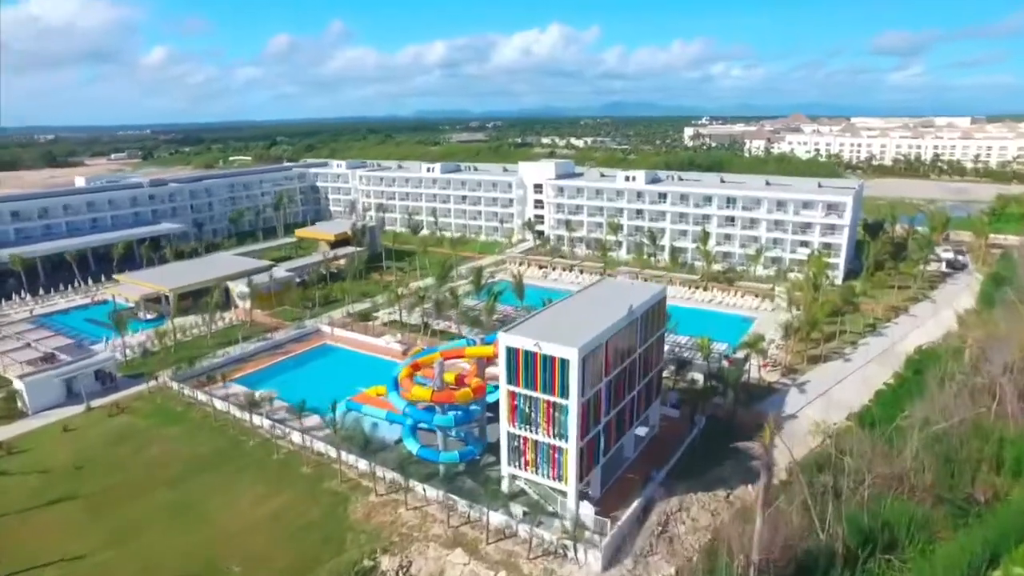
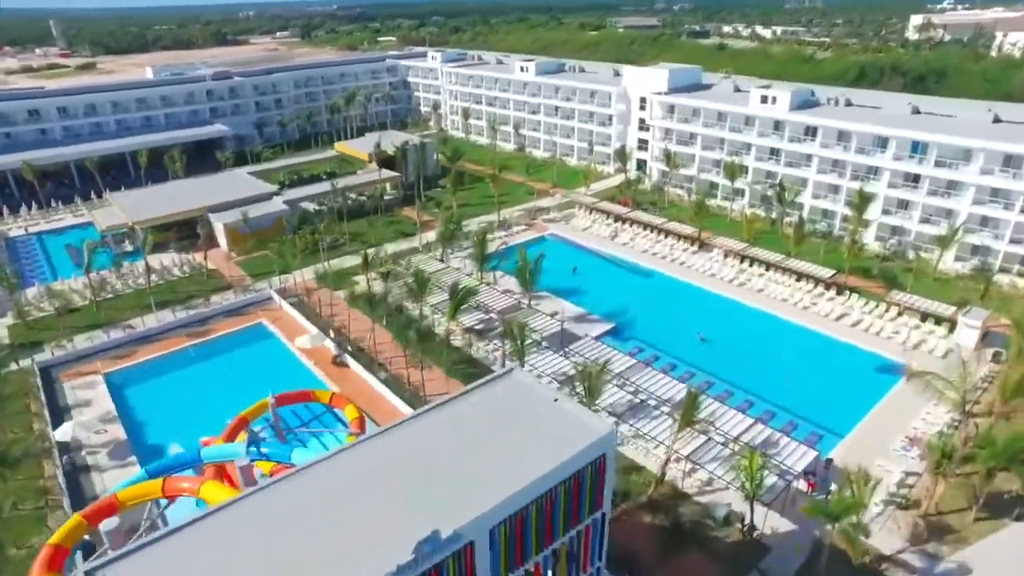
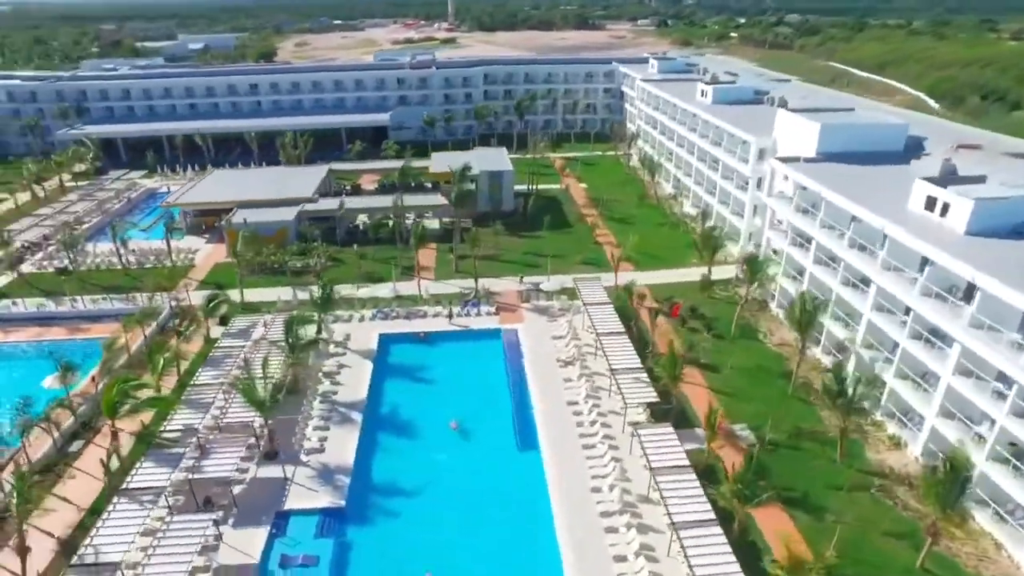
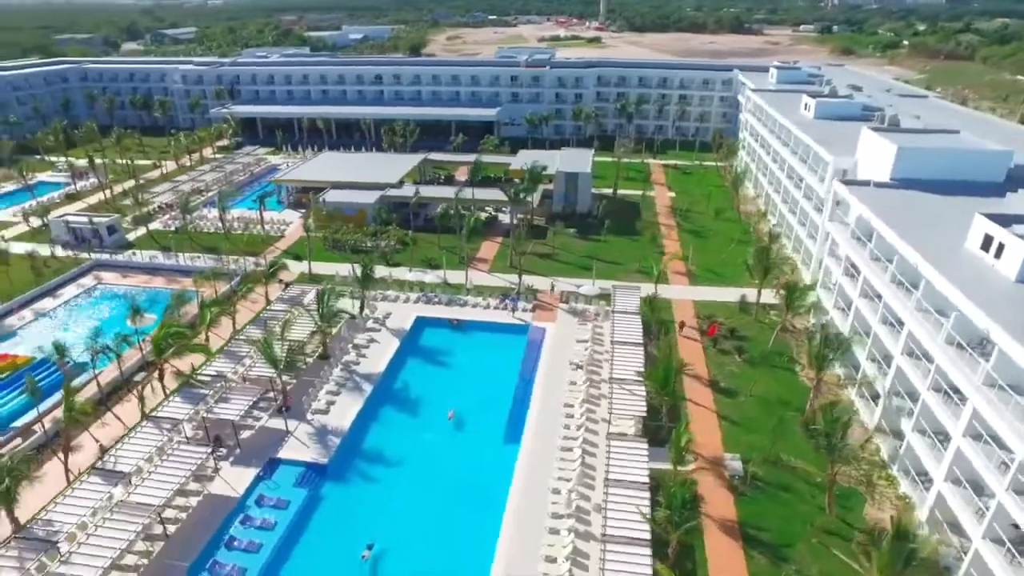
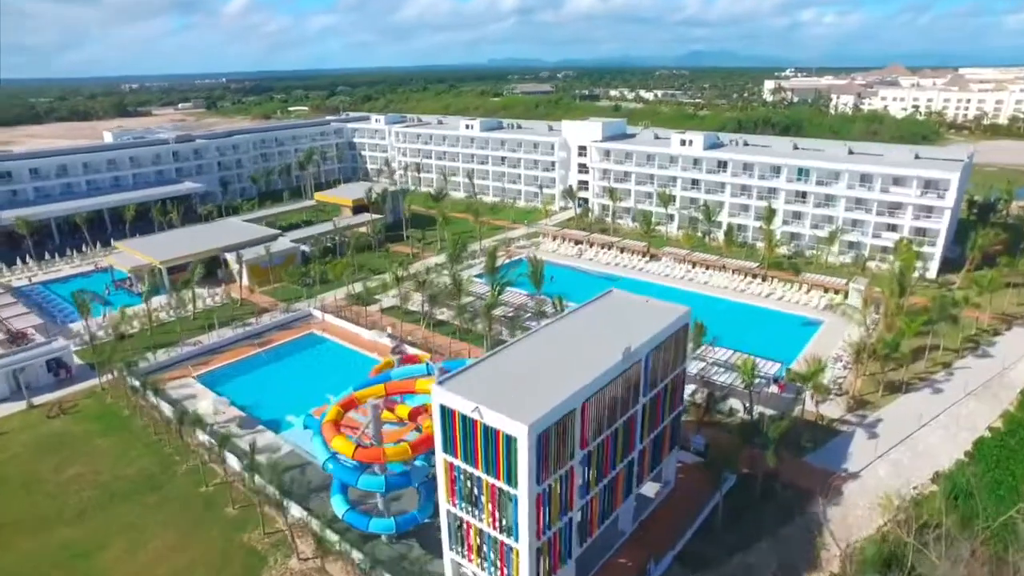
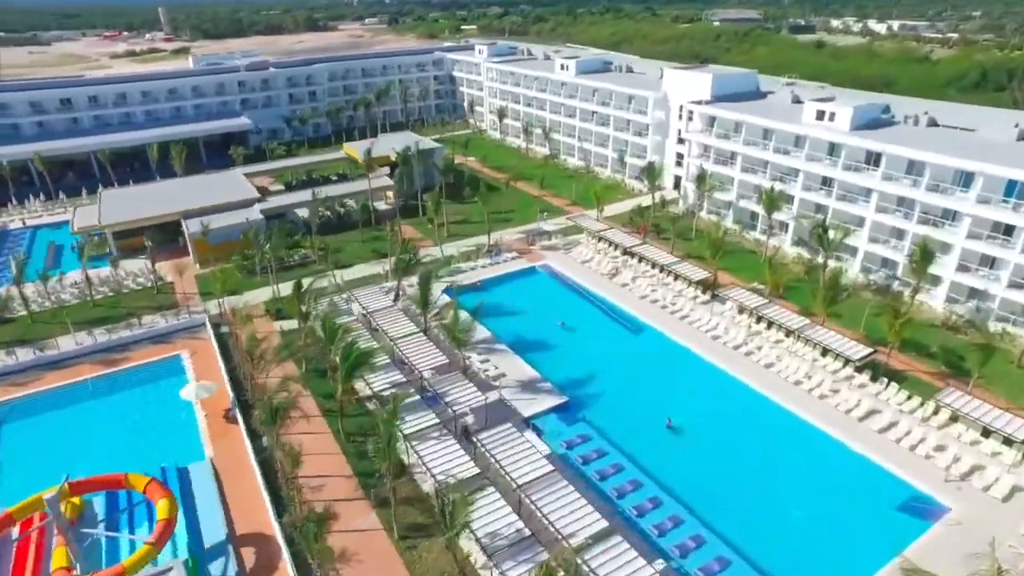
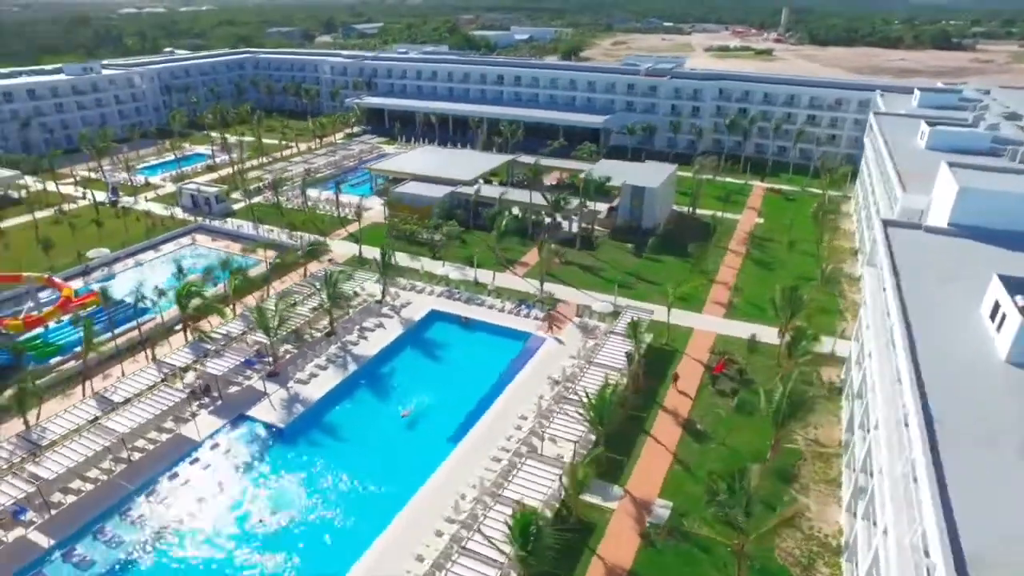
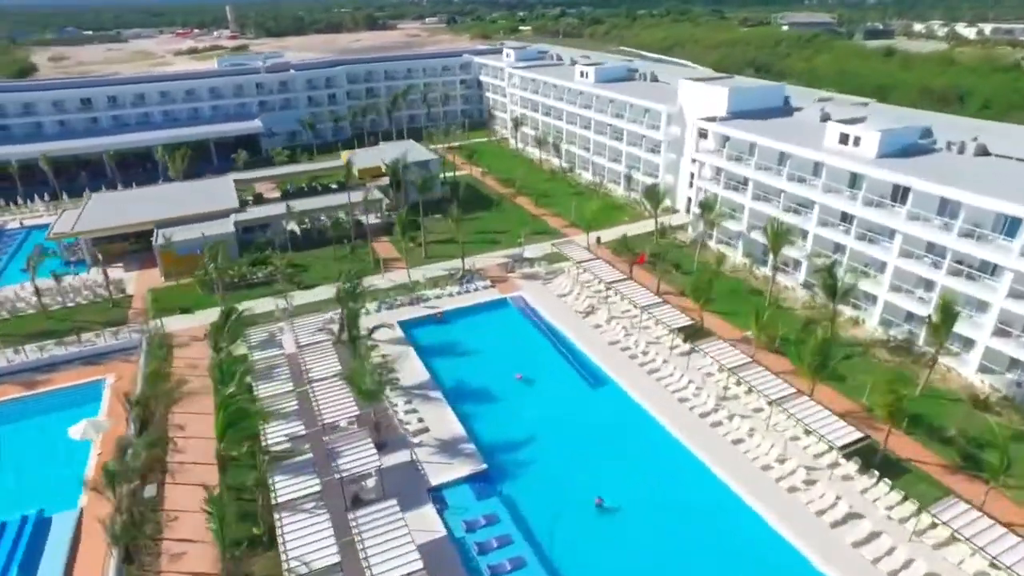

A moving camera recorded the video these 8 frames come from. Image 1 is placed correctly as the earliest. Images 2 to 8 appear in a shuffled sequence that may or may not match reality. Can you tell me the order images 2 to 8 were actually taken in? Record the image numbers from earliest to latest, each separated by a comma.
5, 2, 6, 8, 3, 4, 7
